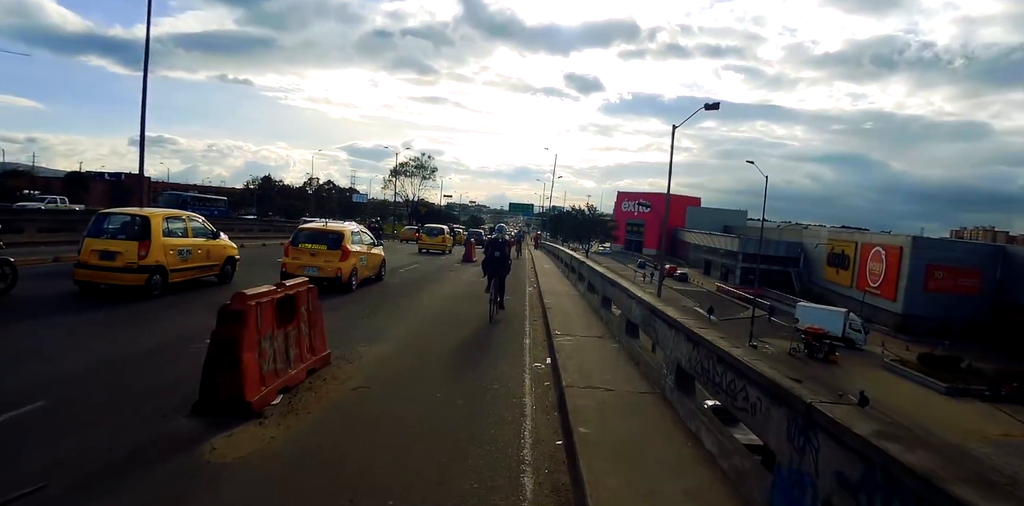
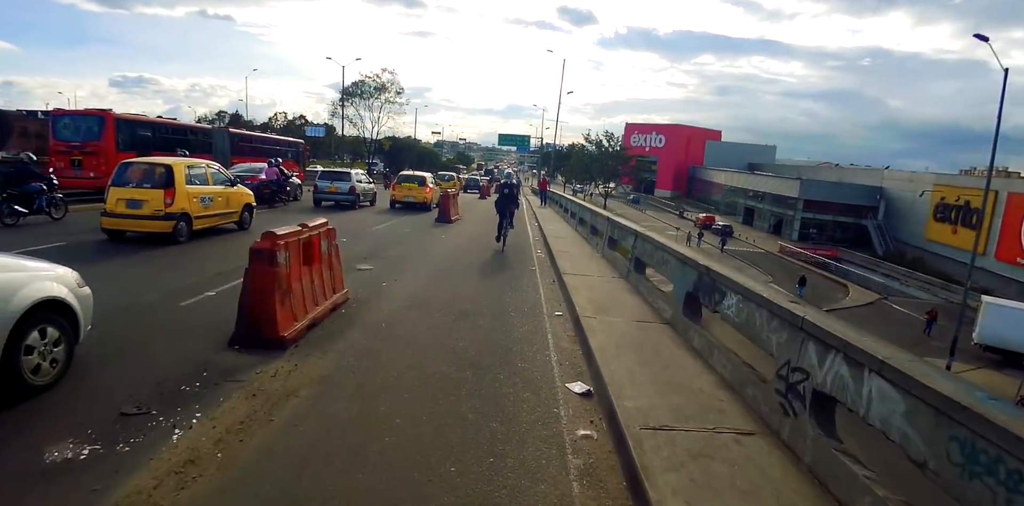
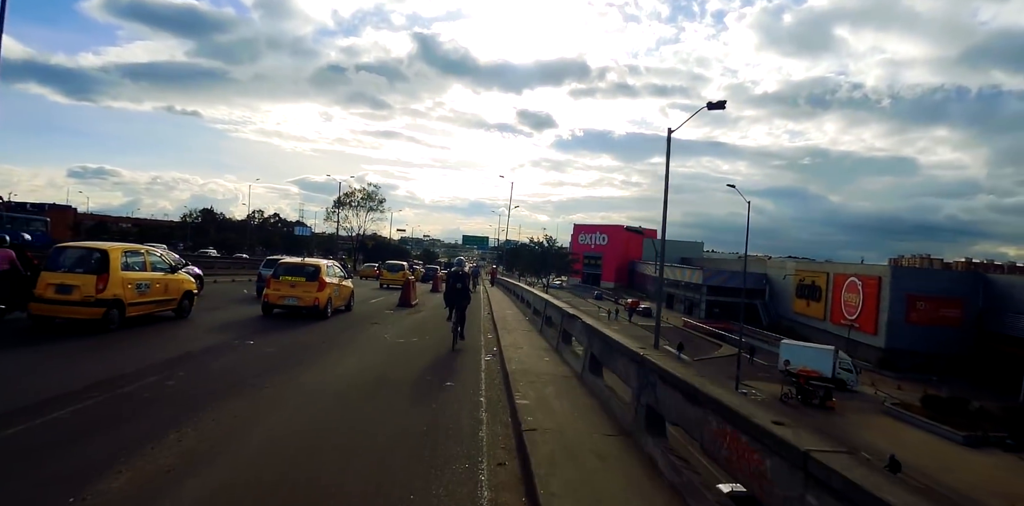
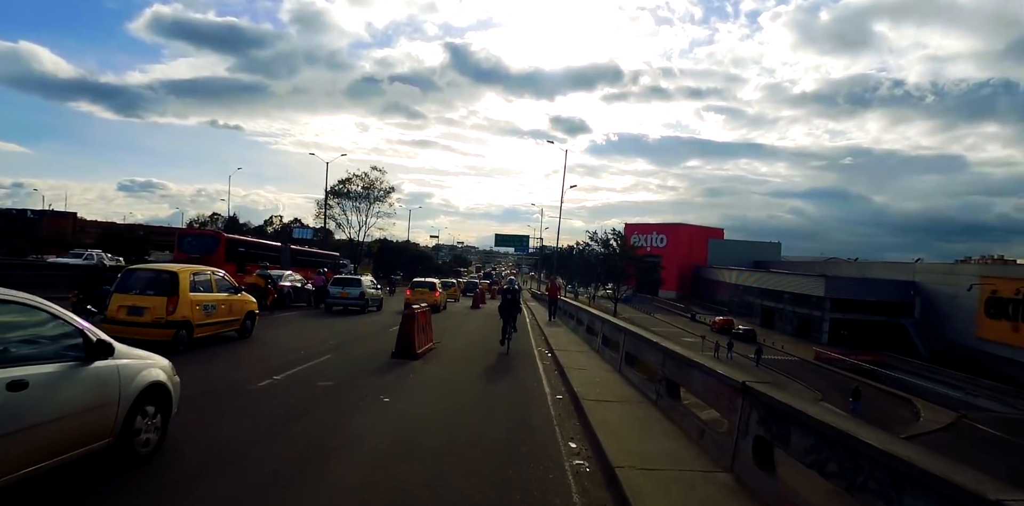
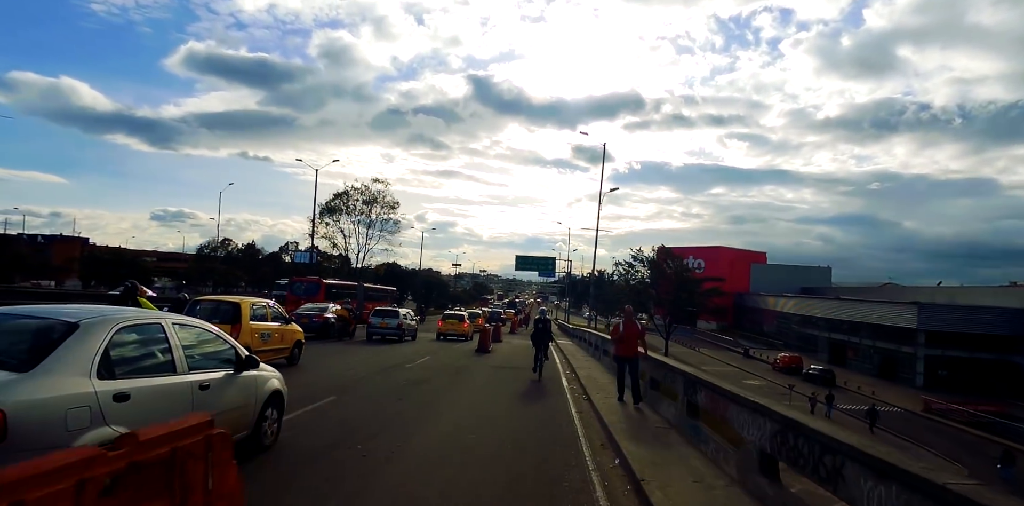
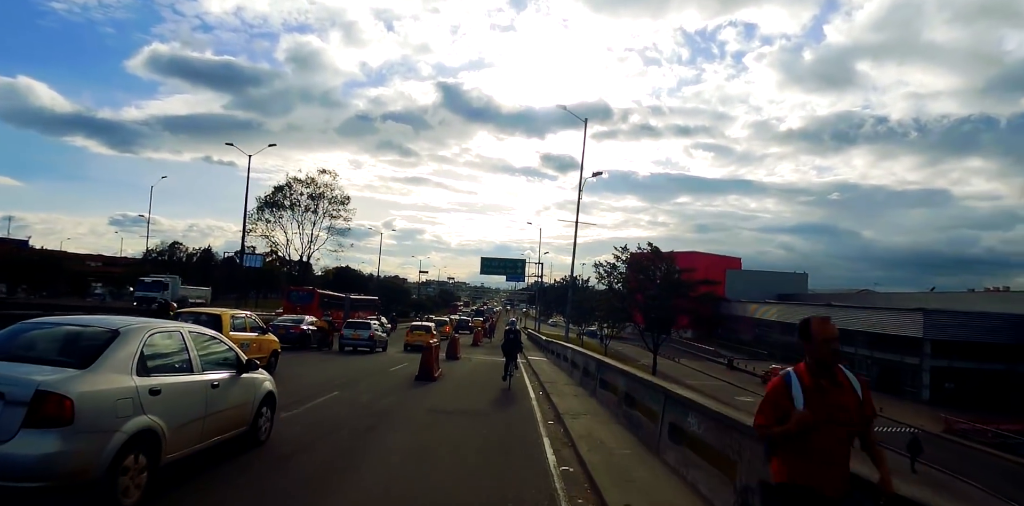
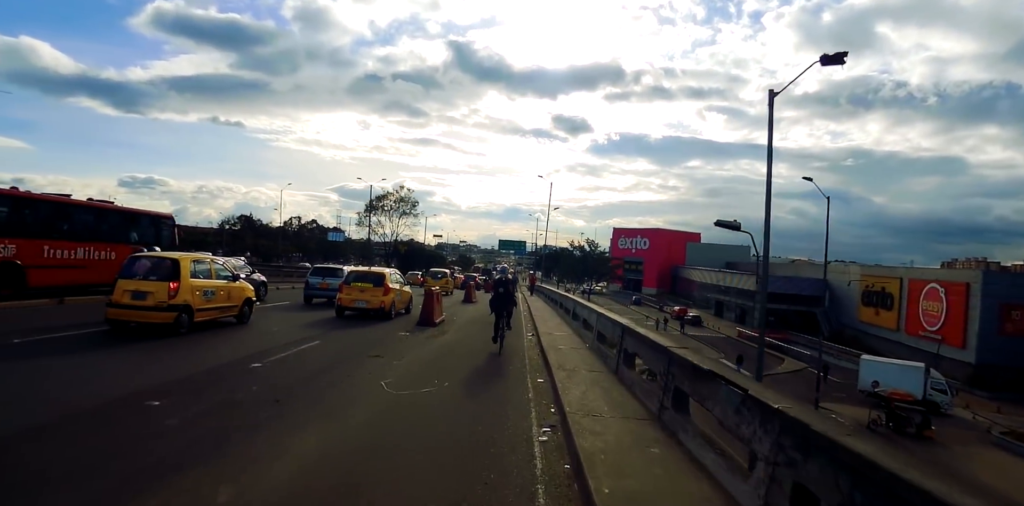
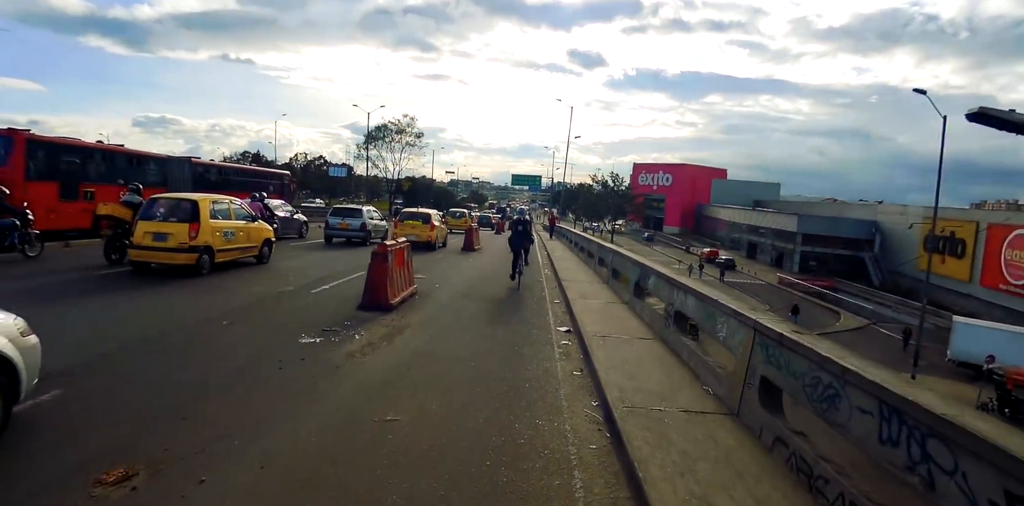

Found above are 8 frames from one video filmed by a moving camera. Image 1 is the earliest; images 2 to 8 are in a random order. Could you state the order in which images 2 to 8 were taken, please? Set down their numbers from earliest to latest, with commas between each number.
3, 7, 8, 2, 4, 5, 6
